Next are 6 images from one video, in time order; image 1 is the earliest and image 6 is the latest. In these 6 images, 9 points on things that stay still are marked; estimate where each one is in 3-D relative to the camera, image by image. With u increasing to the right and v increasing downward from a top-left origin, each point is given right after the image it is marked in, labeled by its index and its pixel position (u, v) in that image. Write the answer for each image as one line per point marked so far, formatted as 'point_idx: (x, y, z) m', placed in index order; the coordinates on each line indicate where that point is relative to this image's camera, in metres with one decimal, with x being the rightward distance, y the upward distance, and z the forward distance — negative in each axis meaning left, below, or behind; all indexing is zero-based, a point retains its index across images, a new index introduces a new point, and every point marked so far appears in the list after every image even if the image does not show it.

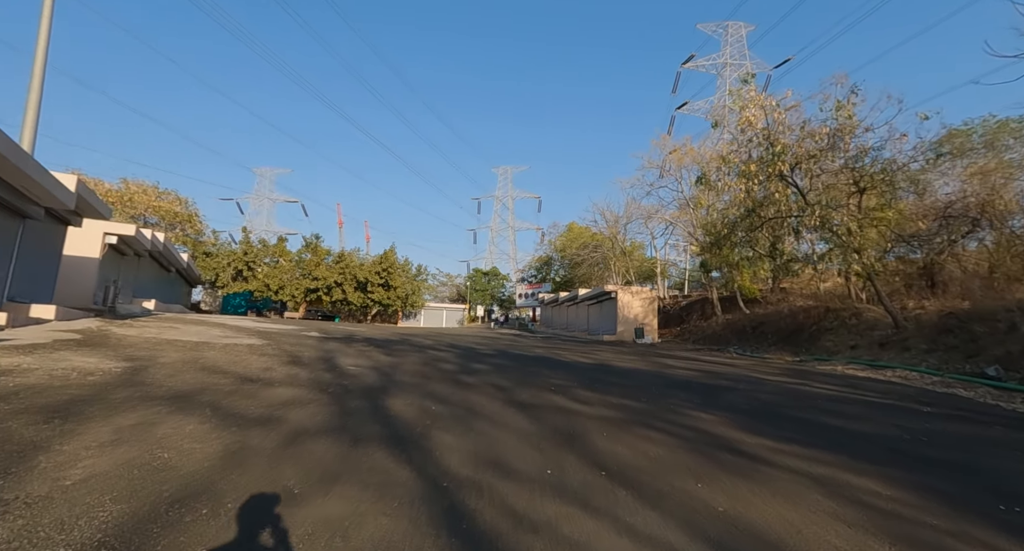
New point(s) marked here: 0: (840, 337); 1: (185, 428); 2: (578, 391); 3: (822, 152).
0: (+11.7, -2.2, +16.2) m
1: (-3.0, -1.4, +4.3) m
2: (+1.2, -2.1, +8.3) m
3: (+10.3, +4.1, +15.2) m
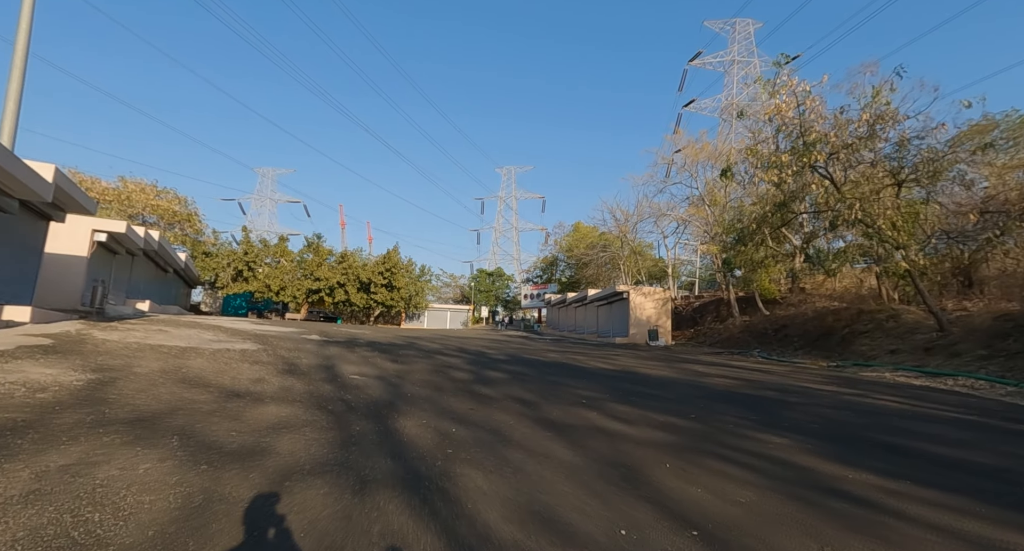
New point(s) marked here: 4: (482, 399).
0: (+12.1, -2.1, +15.2) m
1: (-2.7, -1.4, +3.2) m
2: (+1.6, -2.1, +7.2) m
3: (+10.8, +4.2, +14.1) m
4: (-0.5, -2.0, +7.2) m
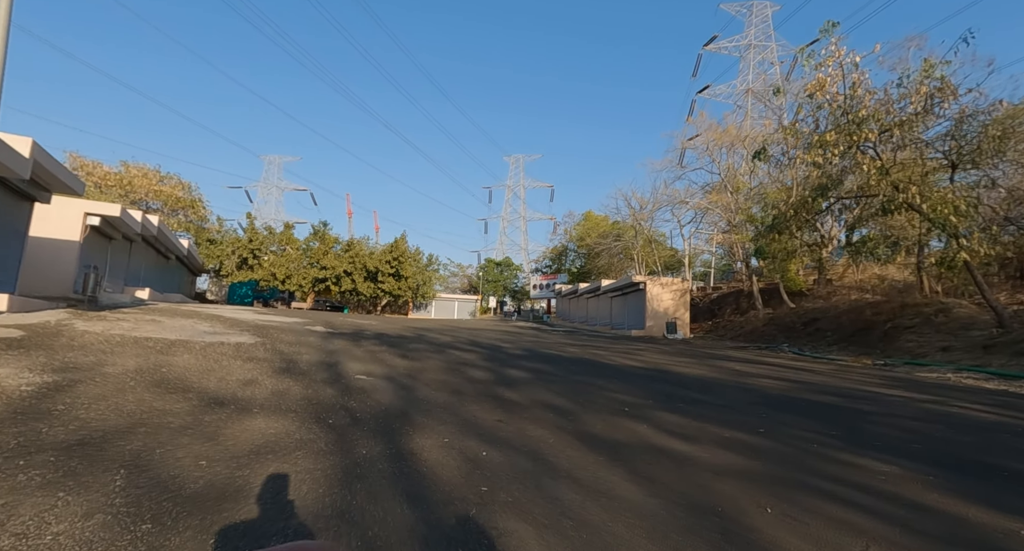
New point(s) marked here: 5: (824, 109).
0: (+12.6, -1.9, +14.0) m
1: (-2.3, -1.3, +2.2) m
2: (+2.0, -1.9, +6.2) m
3: (+11.3, +4.4, +12.8) m
4: (0.0, -1.8, +6.1) m
5: (+9.7, +5.2, +14.1) m
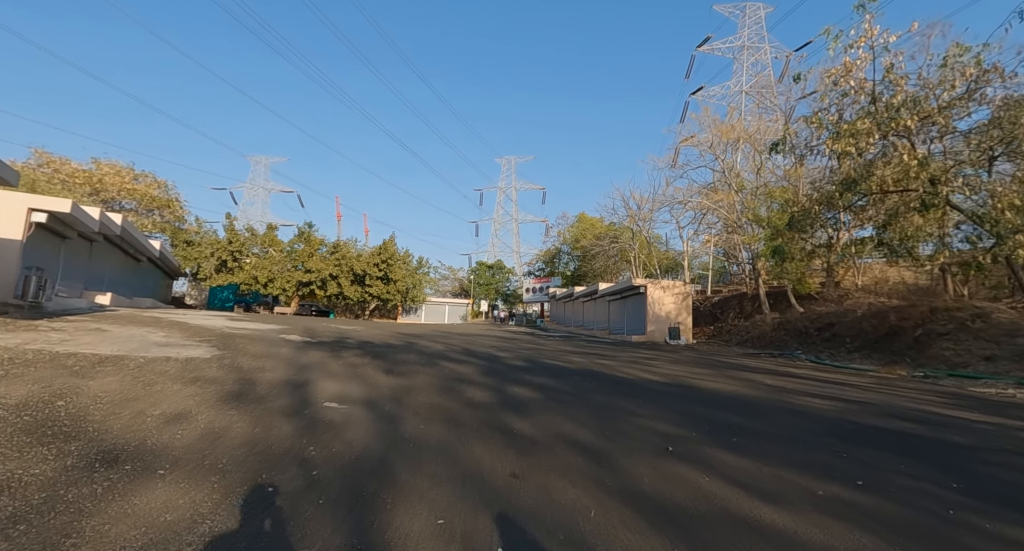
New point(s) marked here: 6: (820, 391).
0: (+12.6, -1.9, +12.8) m
1: (-2.1, -1.2, +0.8) m
2: (+2.2, -1.9, +4.8) m
3: (+11.3, +4.4, +11.6) m
4: (+0.1, -1.8, +4.7) m
5: (+9.6, +5.1, +13.0) m
6: (+6.2, -2.3, +9.2) m
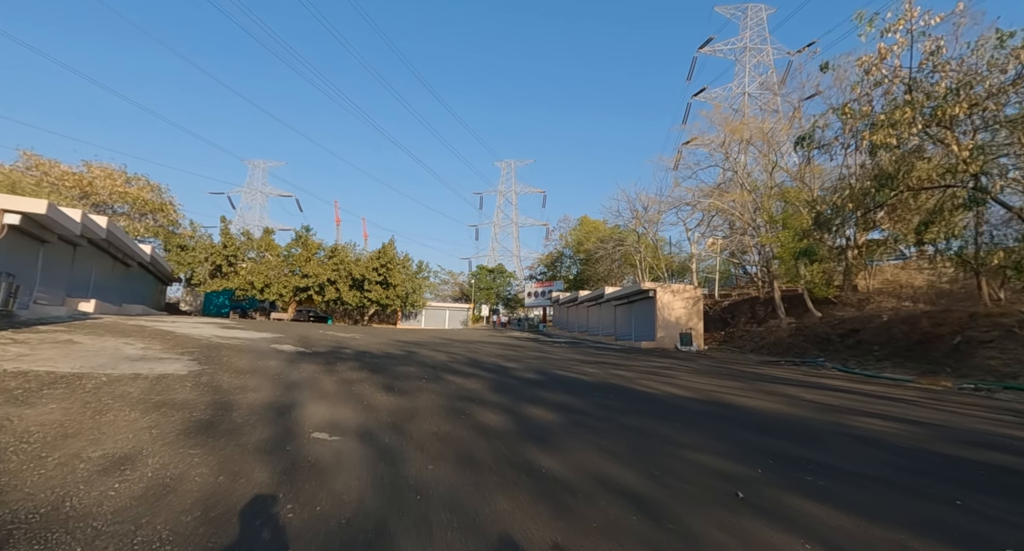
0: (+12.9, -2.0, +11.8) m
1: (-1.8, -1.3, -0.2) m
2: (+2.4, -1.9, +3.8) m
3: (+11.6, +4.3, +10.7) m
4: (+0.4, -1.8, +3.7) m
5: (+9.9, +5.0, +12.1) m
6: (+6.5, -2.4, +8.3) m
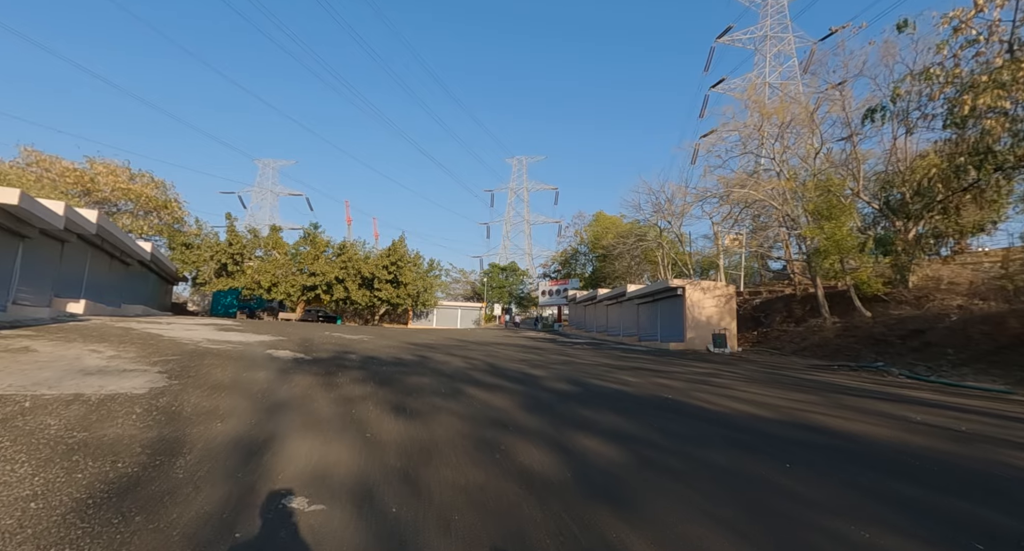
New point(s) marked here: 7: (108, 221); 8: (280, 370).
0: (+13.5, -1.8, +9.9) m
1: (-1.4, -1.2, -1.8) m
2: (+2.9, -1.8, +2.1) m
3: (+12.1, +4.5, +8.8) m
4: (+0.8, -1.7, +2.1) m
5: (+10.5, +5.2, +10.2) m
6: (+7.1, -2.3, +6.5) m
7: (-16.0, +2.1, +18.0) m
8: (-4.5, -1.8, +8.9) m
